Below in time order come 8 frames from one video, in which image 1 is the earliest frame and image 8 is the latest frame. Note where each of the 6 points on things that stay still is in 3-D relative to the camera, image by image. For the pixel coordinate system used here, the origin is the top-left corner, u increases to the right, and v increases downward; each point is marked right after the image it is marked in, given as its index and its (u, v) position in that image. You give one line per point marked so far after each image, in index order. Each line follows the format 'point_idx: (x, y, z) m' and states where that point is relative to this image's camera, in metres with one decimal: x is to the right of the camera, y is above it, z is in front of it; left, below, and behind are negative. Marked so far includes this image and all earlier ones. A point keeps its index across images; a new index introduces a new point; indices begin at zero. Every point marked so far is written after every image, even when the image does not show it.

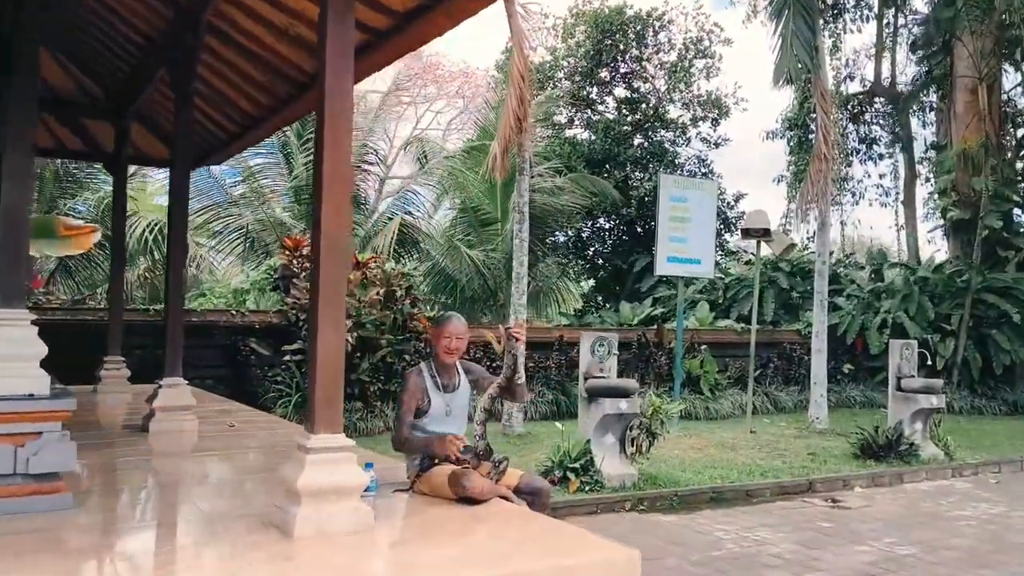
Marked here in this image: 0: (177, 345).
0: (-2.6, -0.4, +6.5) m
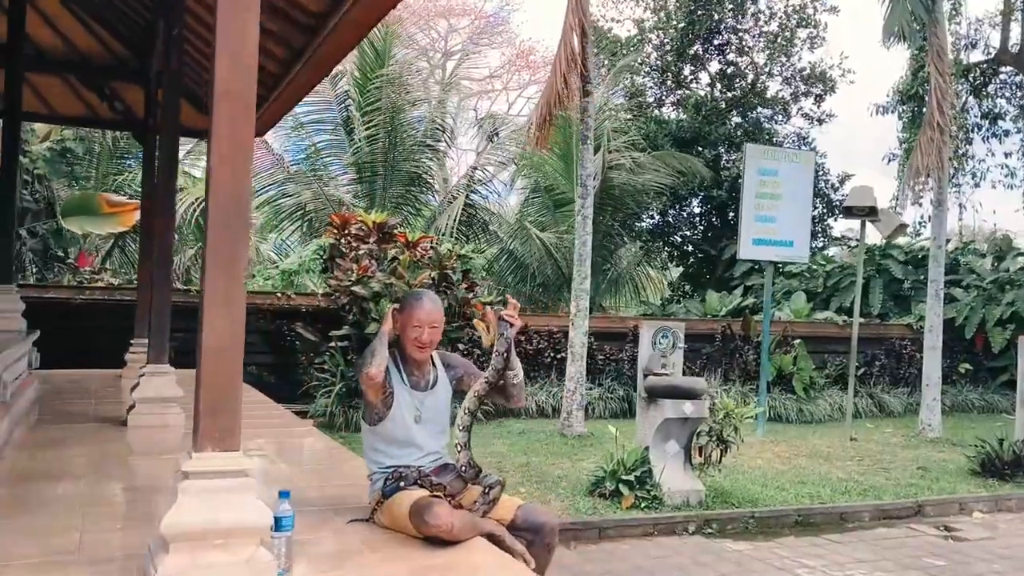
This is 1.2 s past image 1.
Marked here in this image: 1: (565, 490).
0: (-2.4, -0.3, +5.8) m
1: (+0.4, -1.6, +6.7) m
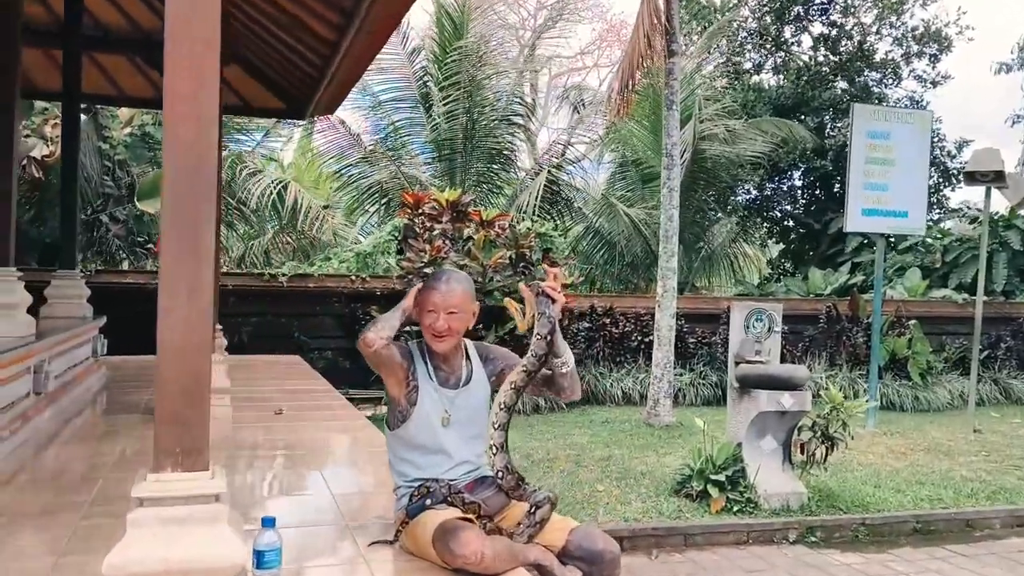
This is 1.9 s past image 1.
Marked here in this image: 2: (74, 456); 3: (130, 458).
0: (-1.9, -0.2, +5.4) m
1: (+1.0, -1.4, +6.1) m
2: (-2.3, -0.8, +4.5) m
3: (-2.0, -0.9, +4.6) m
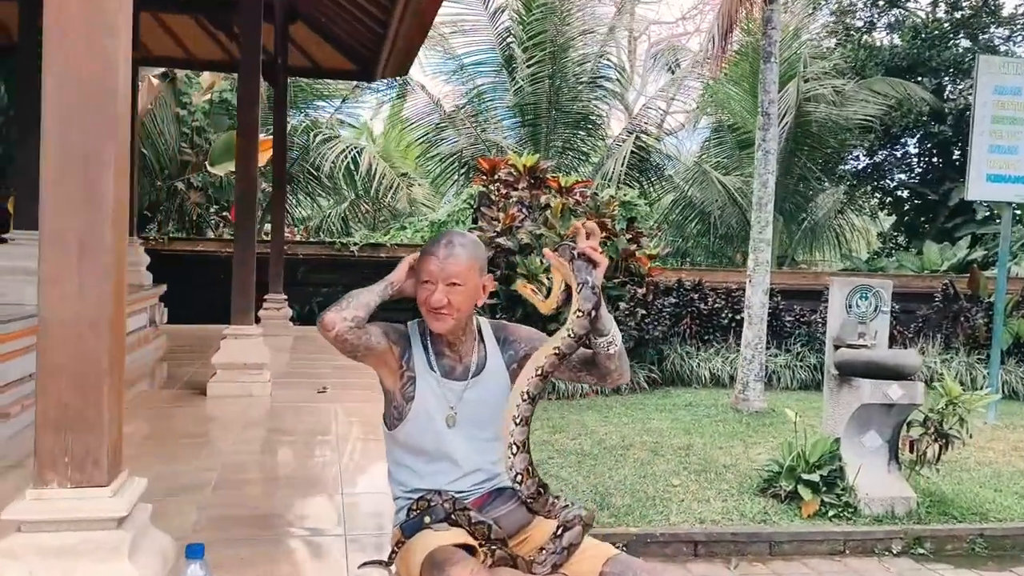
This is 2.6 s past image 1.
0: (-1.6, 0.0, +5.1) m
1: (+1.4, -1.2, +5.5) m
2: (-2.0, -0.7, +4.2) m
3: (-1.7, -0.7, +4.3) m
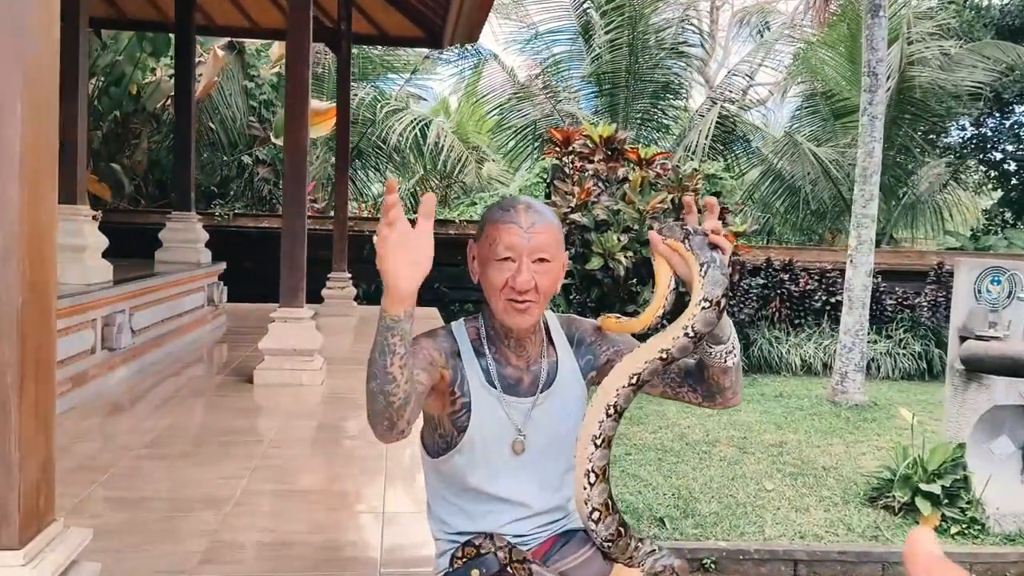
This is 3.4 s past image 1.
0: (-1.2, +0.1, +4.7) m
1: (+1.8, -1.1, +4.9) m
2: (-1.7, -0.6, +3.8) m
3: (-1.4, -0.6, +3.9) m
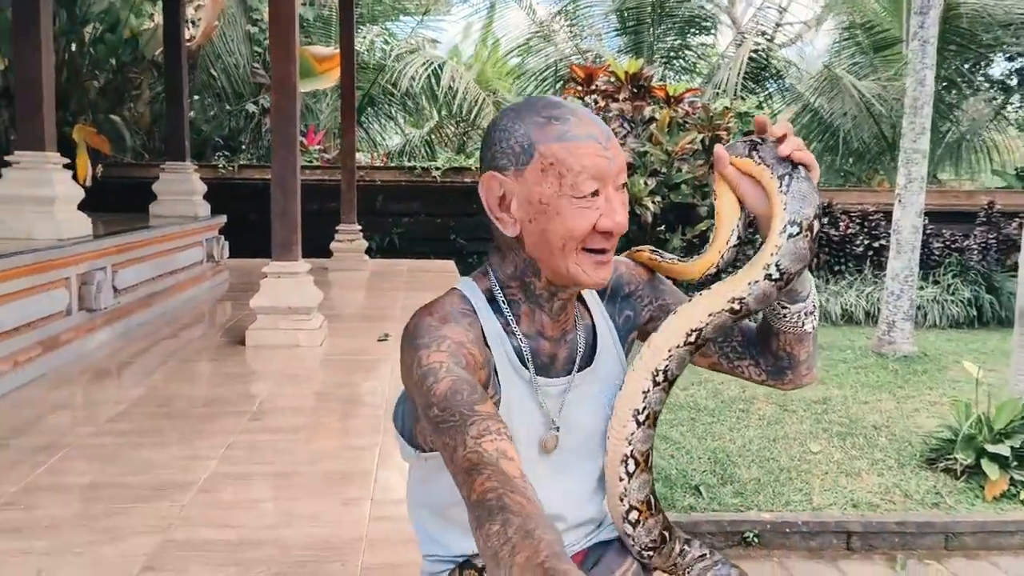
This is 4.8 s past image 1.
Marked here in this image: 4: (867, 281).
0: (-1.1, +0.4, +4.3) m
1: (+1.9, -0.8, +4.4) m
2: (-1.6, -0.4, +3.5) m
3: (-1.3, -0.4, +3.6) m
4: (+3.4, +0.1, +8.2) m
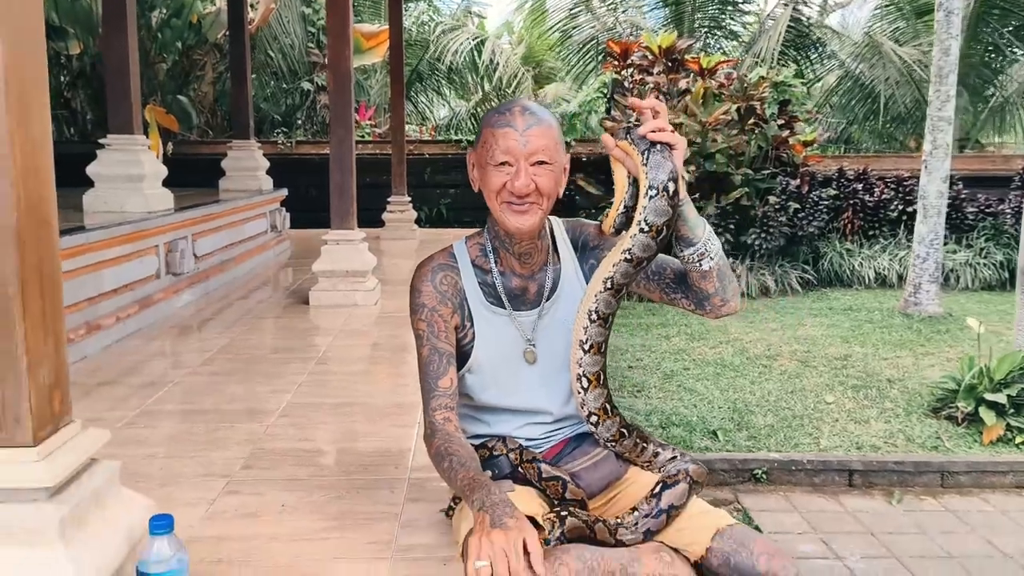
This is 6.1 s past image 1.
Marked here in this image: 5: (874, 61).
0: (-0.9, +0.6, +4.8) m
1: (+2.1, -0.6, +4.8) m
2: (-1.5, -0.2, +4.0) m
3: (-1.2, -0.2, +4.1) m
4: (+3.8, +0.4, +8.4) m
5: (+4.2, +2.7, +10.4) m
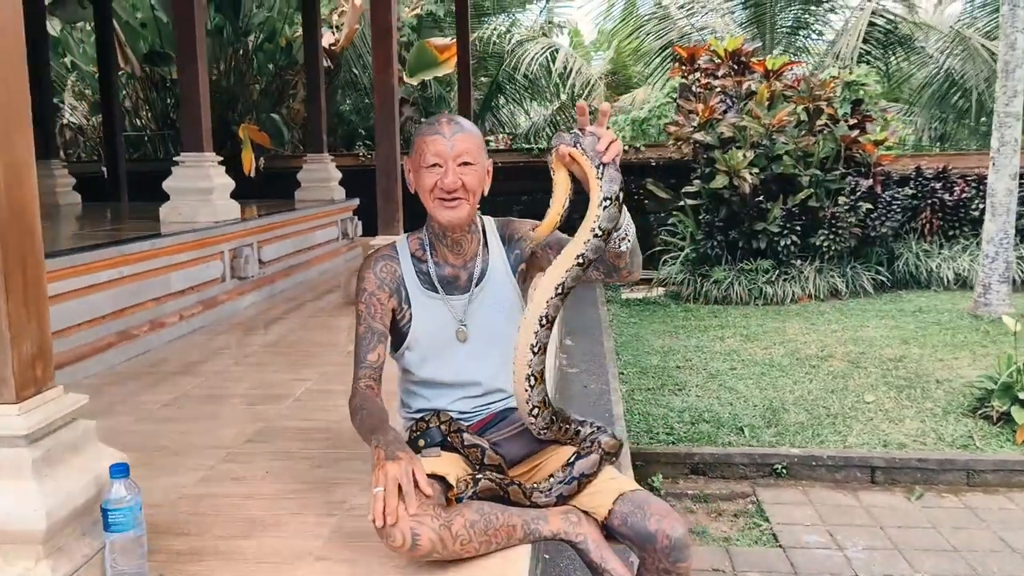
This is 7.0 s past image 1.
0: (-0.7, +0.5, +5.1) m
1: (+2.3, -0.6, +4.7) m
2: (-1.3, -0.2, +4.4) m
3: (-1.0, -0.2, +4.5) m
4: (+4.4, +0.4, +8.2) m
5: (+5.1, +2.7, +10.0) m
